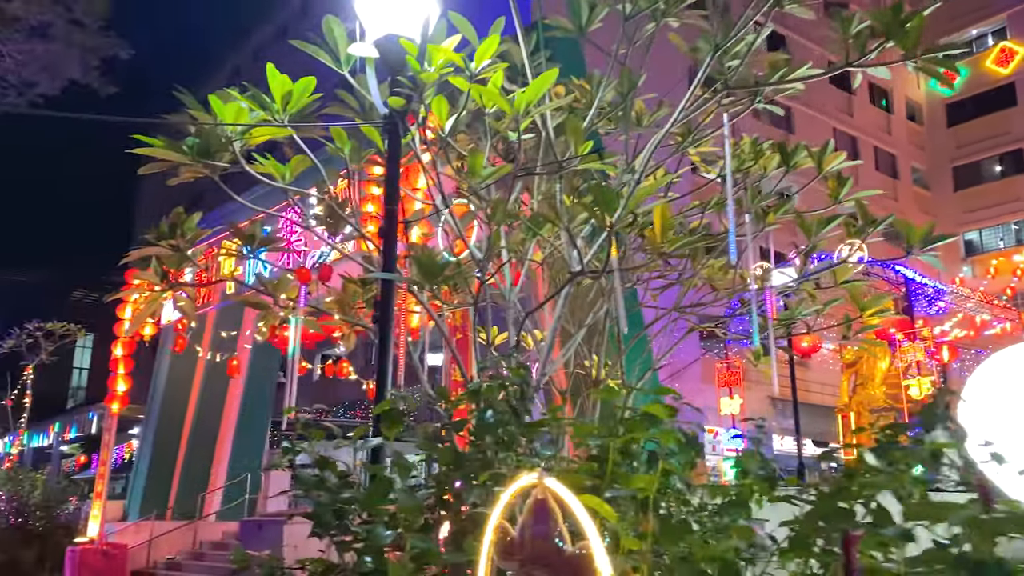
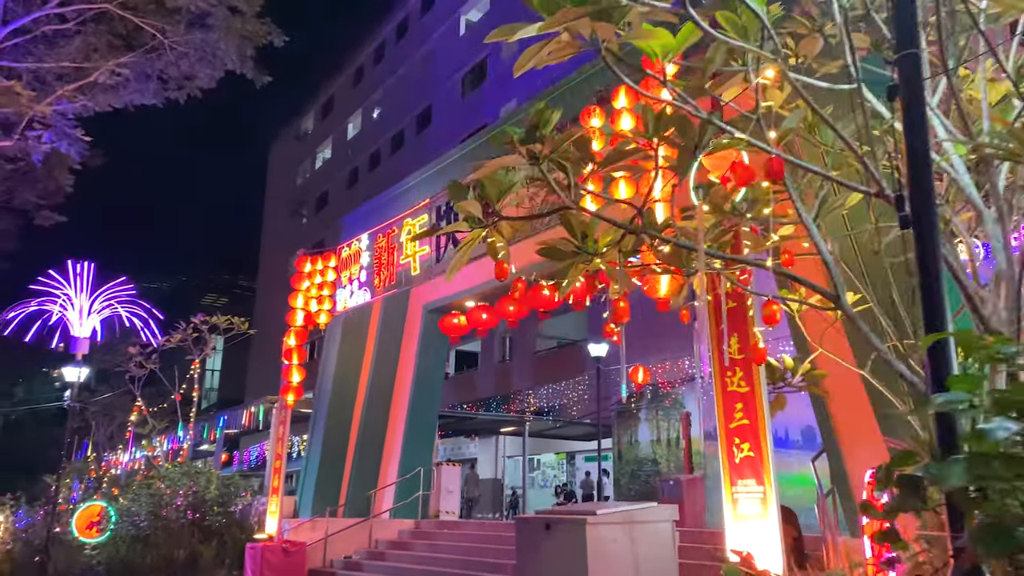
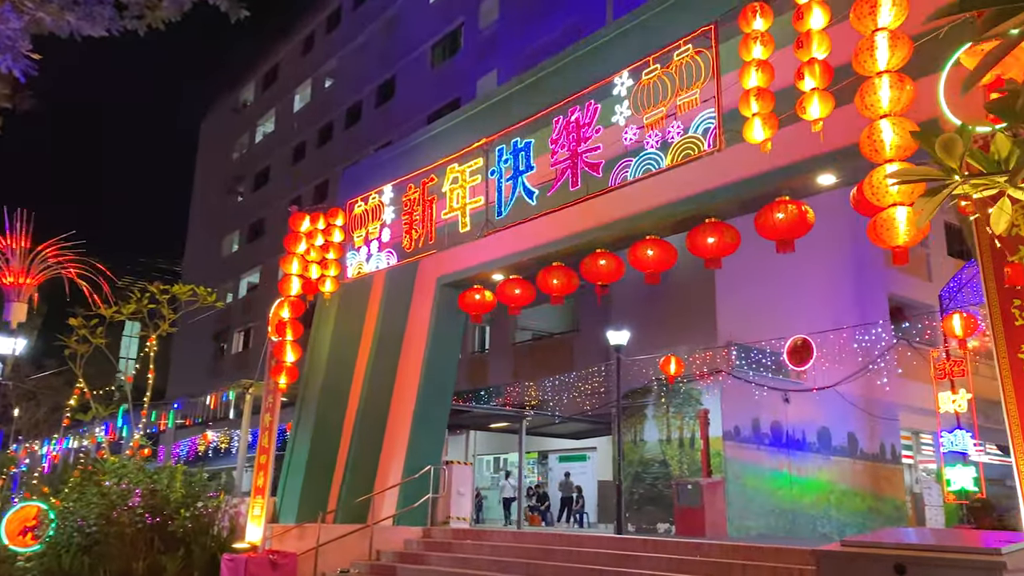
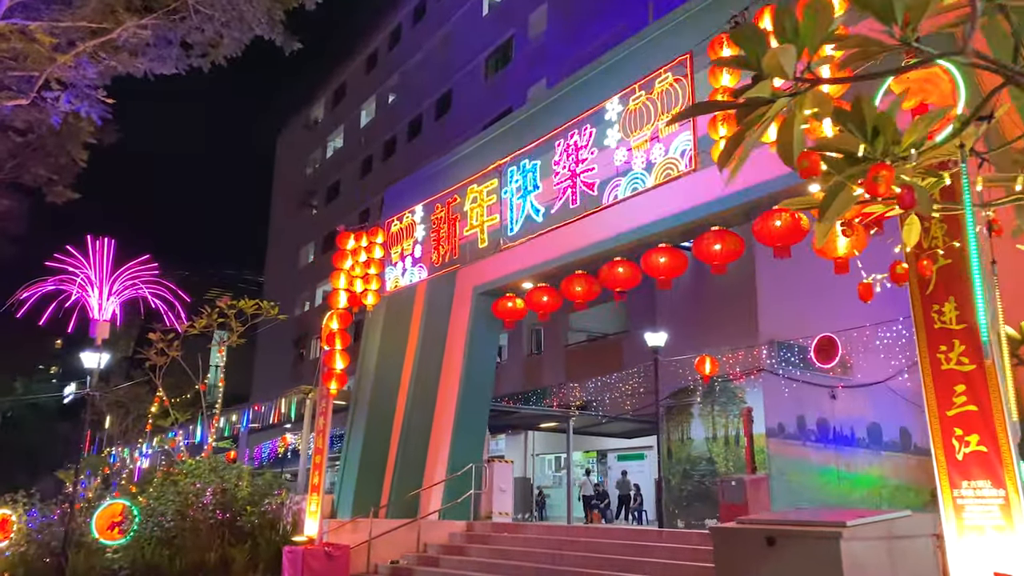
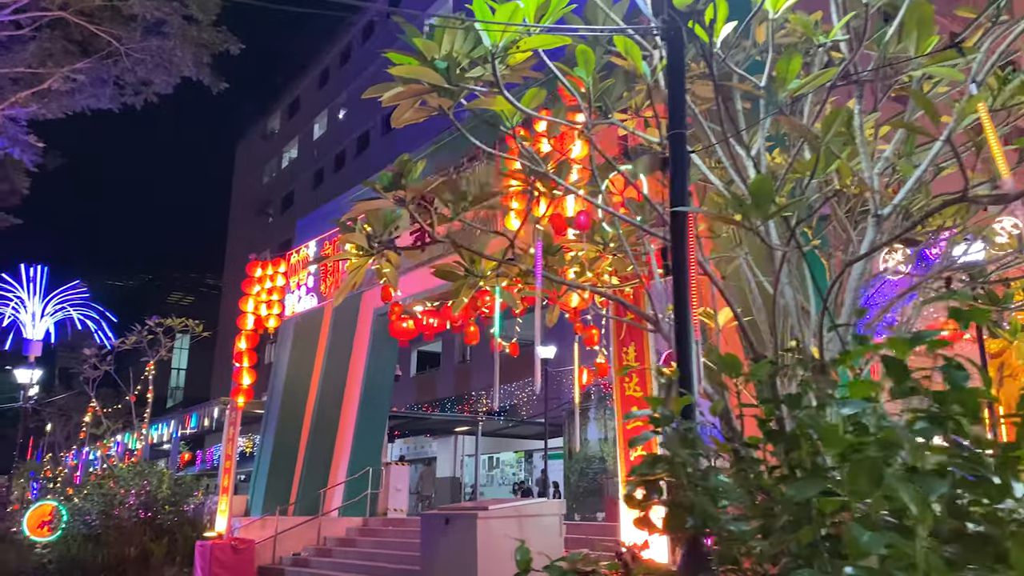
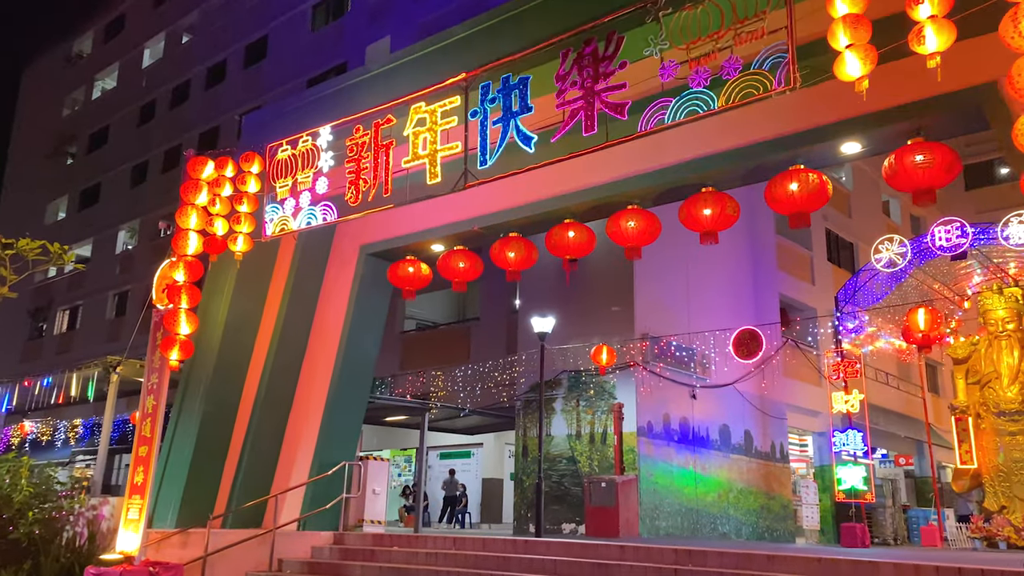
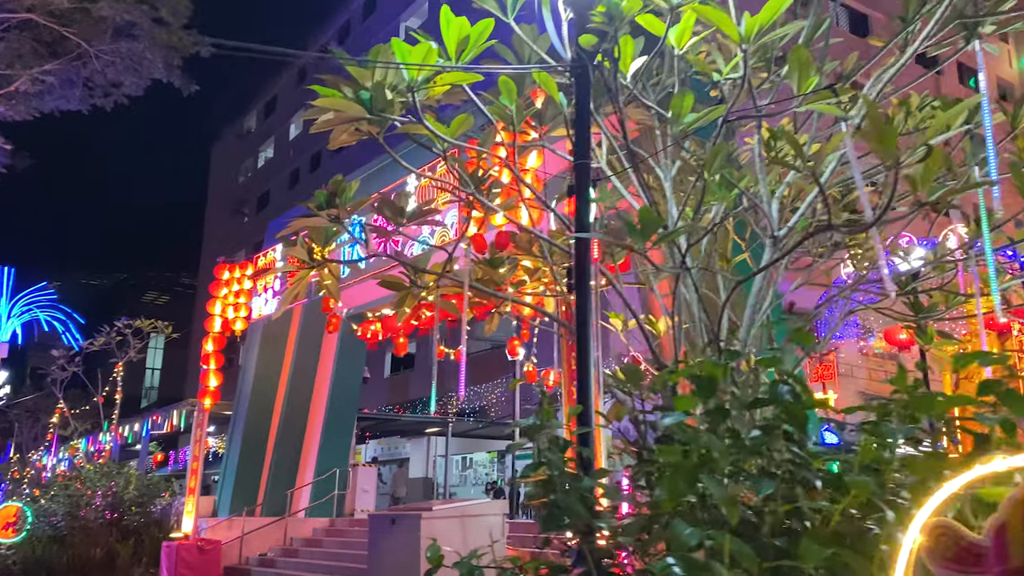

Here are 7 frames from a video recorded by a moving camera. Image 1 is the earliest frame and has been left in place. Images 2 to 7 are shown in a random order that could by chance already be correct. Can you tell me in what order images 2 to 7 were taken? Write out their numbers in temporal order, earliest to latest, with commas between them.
7, 5, 2, 4, 3, 6
